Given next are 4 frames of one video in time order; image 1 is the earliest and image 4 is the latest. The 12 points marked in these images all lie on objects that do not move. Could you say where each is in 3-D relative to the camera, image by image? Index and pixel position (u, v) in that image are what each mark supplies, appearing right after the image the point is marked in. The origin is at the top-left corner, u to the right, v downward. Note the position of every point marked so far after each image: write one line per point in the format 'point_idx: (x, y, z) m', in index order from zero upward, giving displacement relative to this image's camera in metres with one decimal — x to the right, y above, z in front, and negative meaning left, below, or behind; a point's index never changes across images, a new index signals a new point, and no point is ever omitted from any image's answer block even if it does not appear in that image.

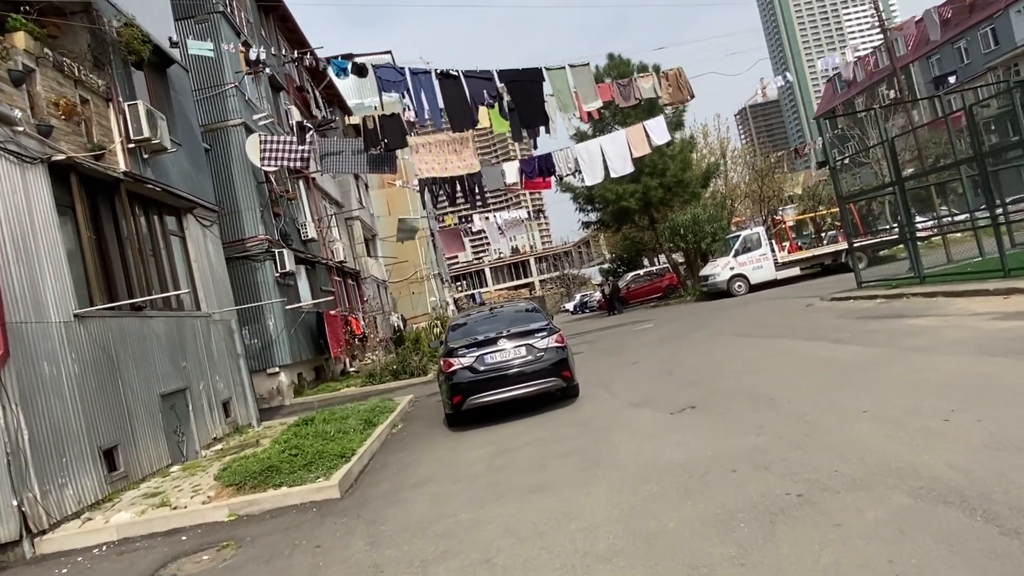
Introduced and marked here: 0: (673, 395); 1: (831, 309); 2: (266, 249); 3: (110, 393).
0: (+2.1, -1.4, +8.9) m
1: (+7.0, -0.4, +14.9) m
2: (-6.5, +1.0, +18.0) m
3: (-5.4, -1.4, +9.1) m
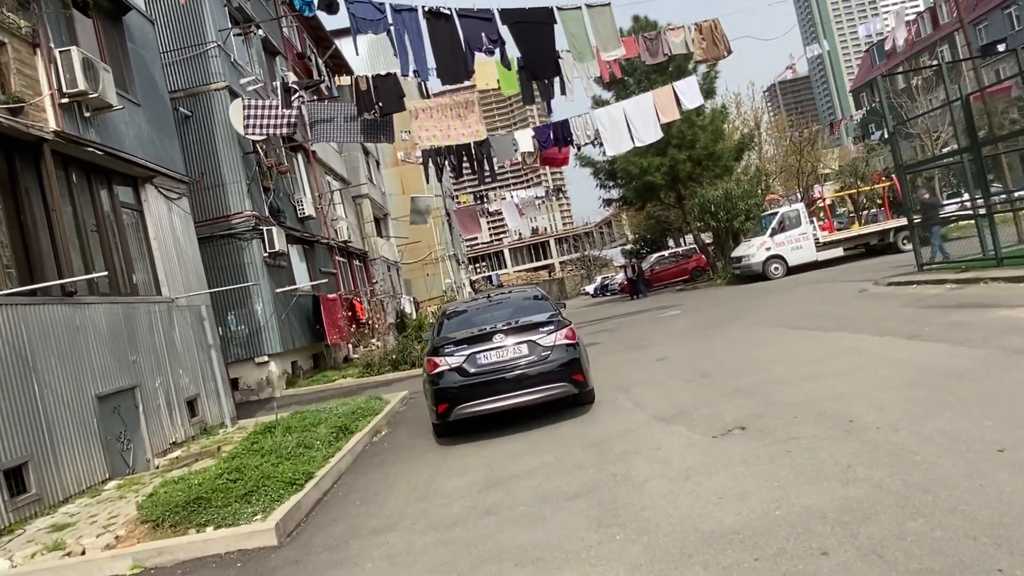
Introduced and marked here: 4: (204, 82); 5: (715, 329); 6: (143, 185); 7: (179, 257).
0: (+2.1, -1.2, +7.0) m
1: (+7.1, -0.1, +12.8) m
2: (-6.2, +1.5, +16.3) m
3: (-5.4, -1.2, +7.5) m
4: (-7.4, +5.0, +16.5) m
5: (+4.0, -0.8, +13.3) m
6: (-6.1, +1.7, +11.4) m
7: (-5.8, +0.5, +11.9) m
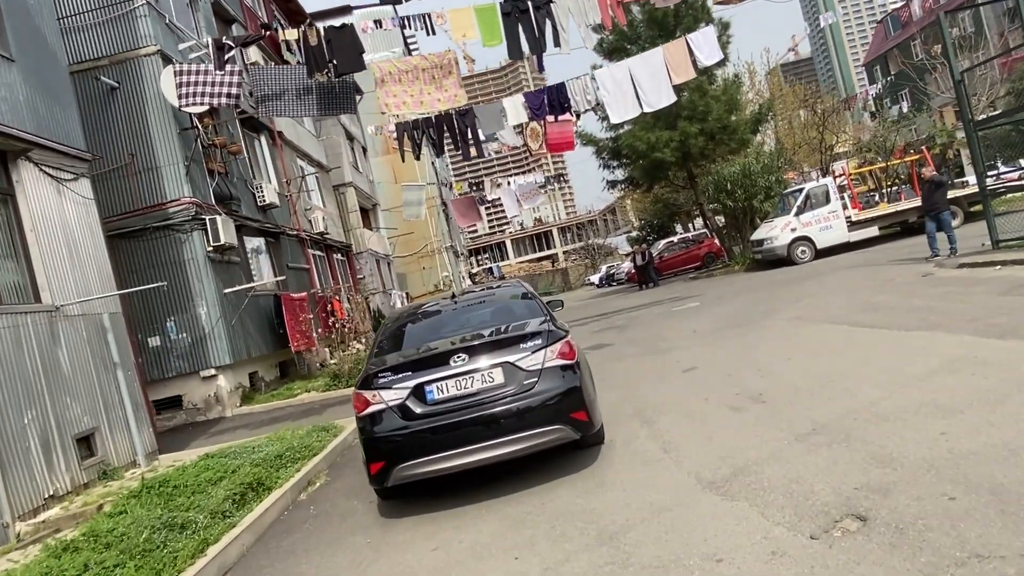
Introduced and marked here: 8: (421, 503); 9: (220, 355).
0: (+1.8, -1.2, +4.5) m
1: (+6.9, +0.1, +10.3) m
2: (-6.4, +1.5, +13.8) m
3: (-5.6, -1.3, +5.0) m
4: (-7.8, +4.9, +13.9) m
5: (+3.7, -0.6, +10.7) m
6: (-6.4, +1.6, +8.8) m
7: (-6.1, +0.5, +9.4) m
8: (-0.7, -1.8, +5.6) m
9: (-6.0, -1.4, +14.0) m
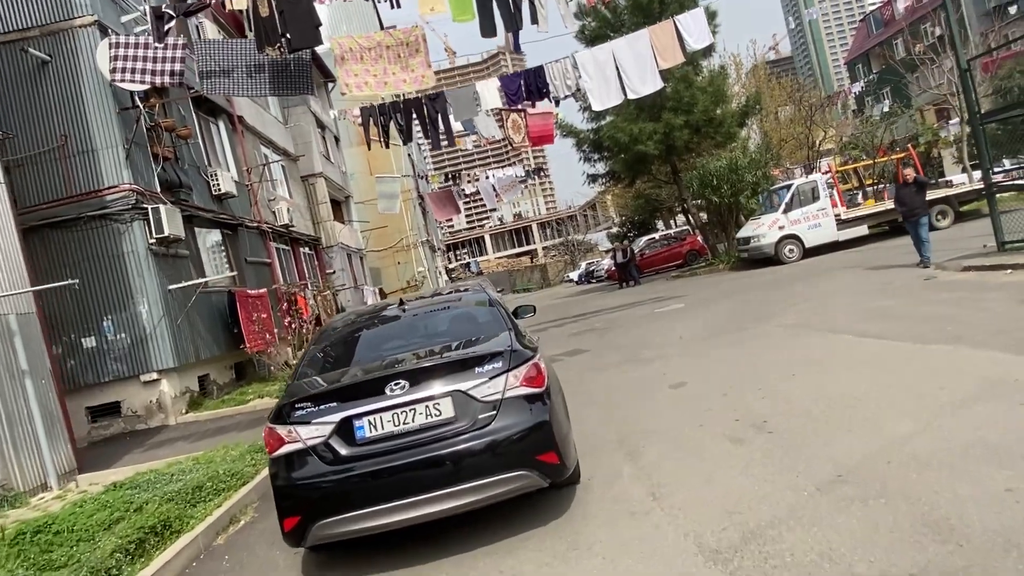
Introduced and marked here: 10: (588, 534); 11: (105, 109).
0: (+1.6, -1.2, +3.5) m
1: (+6.5, +0.1, +9.4) m
2: (-6.9, +1.5, +12.5) m
3: (-5.9, -1.3, +3.8) m
4: (-8.2, +5.0, +12.6) m
5: (+3.3, -0.6, +9.8) m
6: (-6.8, +1.7, +7.6) m
7: (-6.5, +0.5, +8.2) m
8: (-1.0, -1.8, +4.5) m
9: (-6.5, -1.3, +12.8) m
10: (+0.4, -1.5, +4.0) m
11: (-7.5, +3.3, +12.6) m
